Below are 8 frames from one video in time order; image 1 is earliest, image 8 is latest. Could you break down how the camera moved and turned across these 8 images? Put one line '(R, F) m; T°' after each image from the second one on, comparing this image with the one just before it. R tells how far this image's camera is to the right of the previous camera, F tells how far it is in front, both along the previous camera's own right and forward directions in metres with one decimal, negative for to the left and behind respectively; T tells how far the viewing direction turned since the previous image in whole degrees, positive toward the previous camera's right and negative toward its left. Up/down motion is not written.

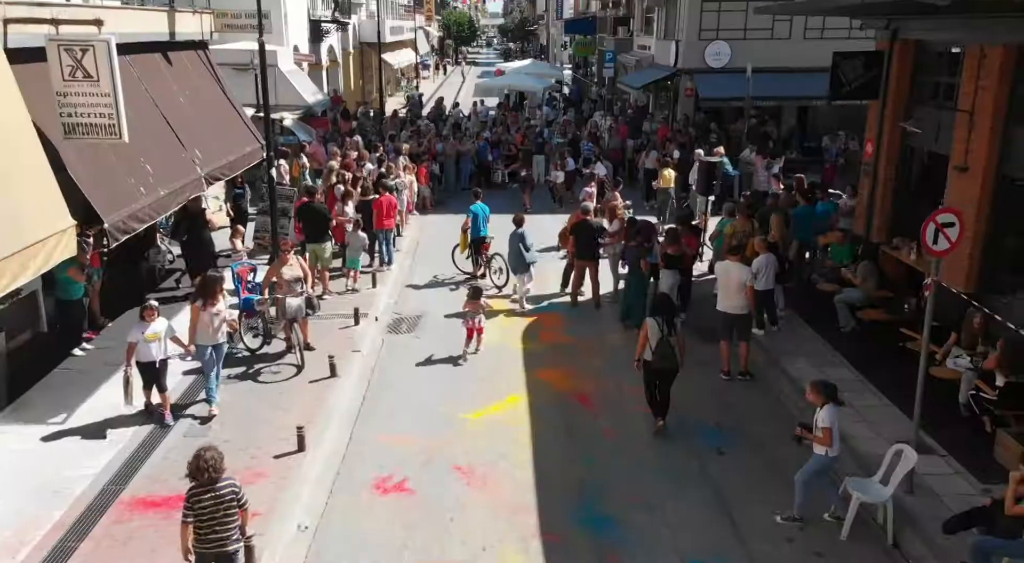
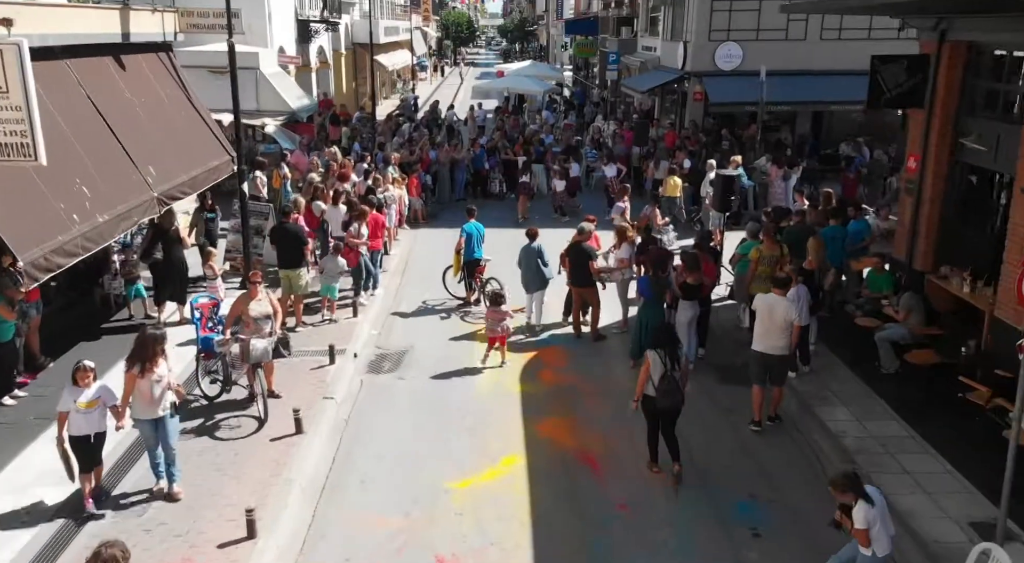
(0.0, +1.5) m; 0°
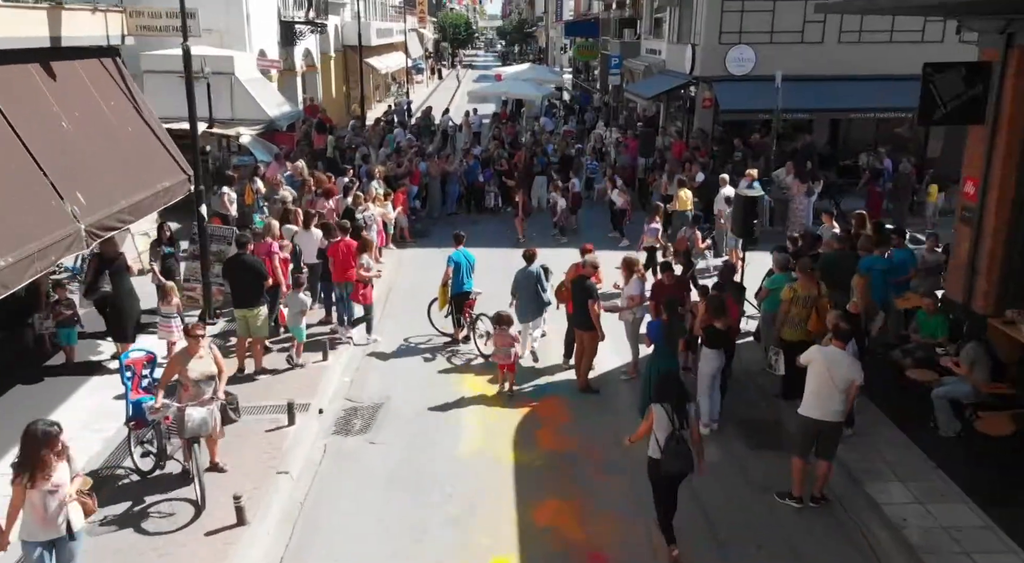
(+0.1, +1.7) m; 0°
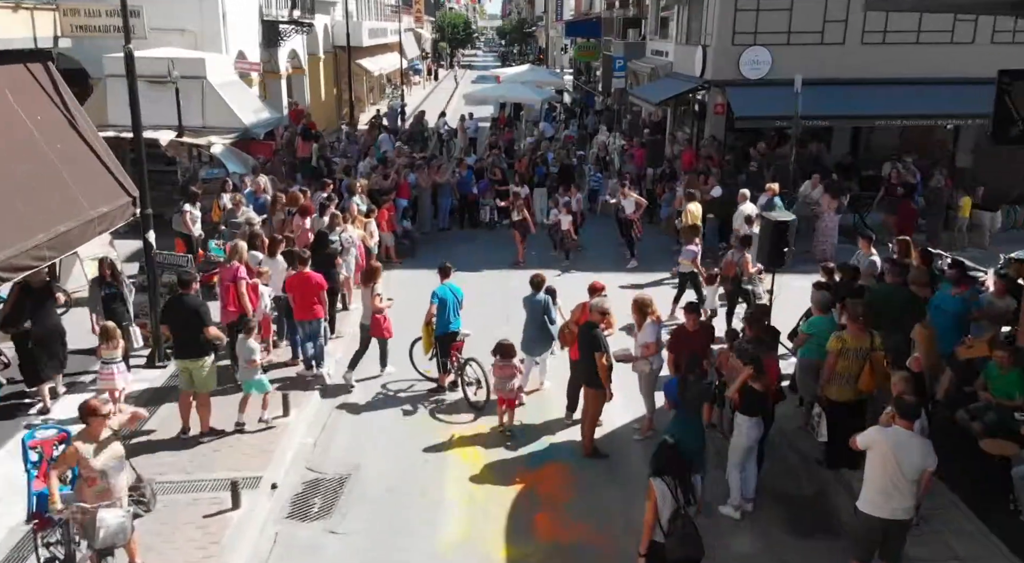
(+0.1, +1.7) m; 0°
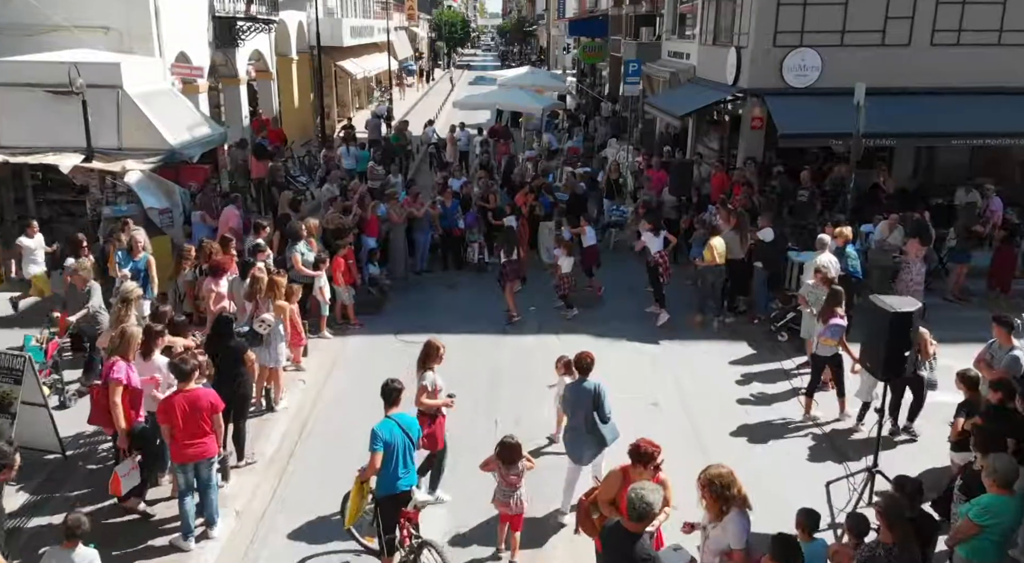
(+0.1, +3.7) m; 0°
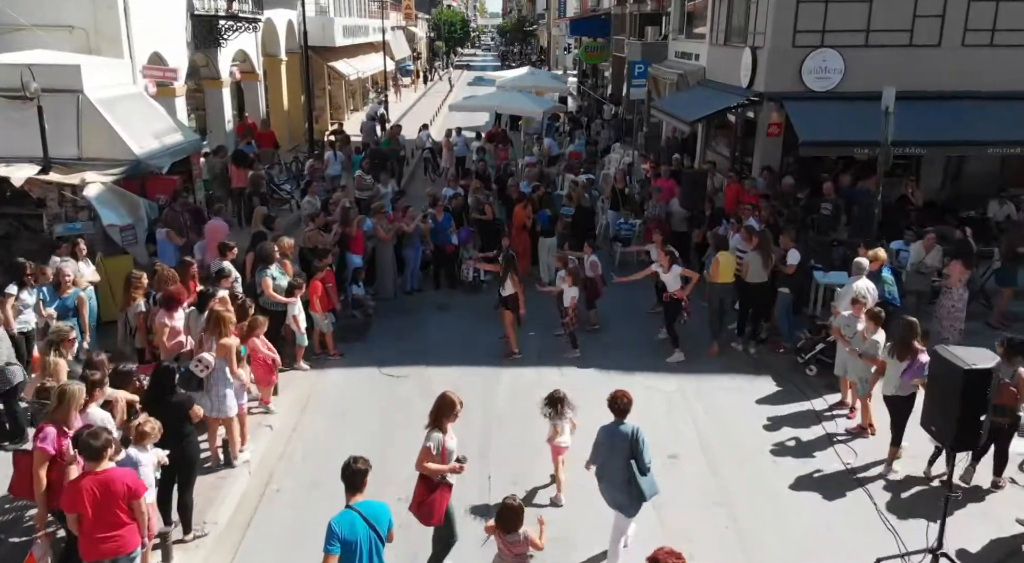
(0.0, +1.3) m; 0°
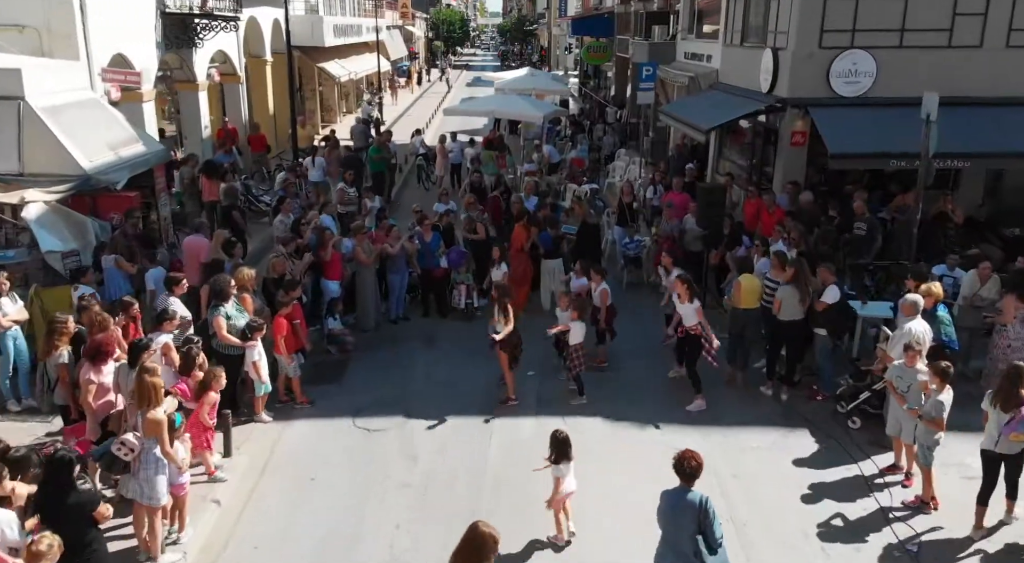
(+0.1, +1.5) m; 0°
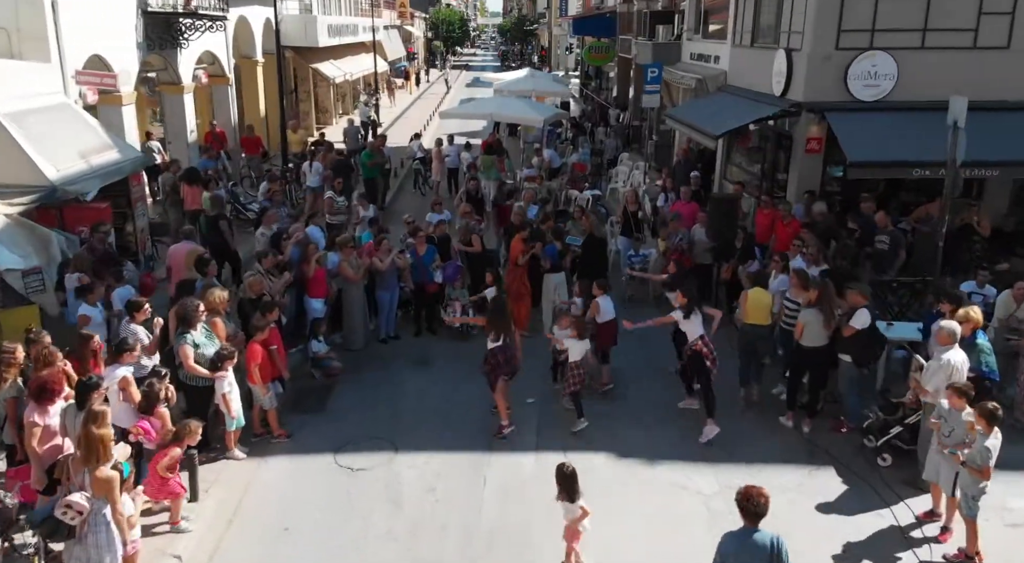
(0.0, +0.9) m; 0°
